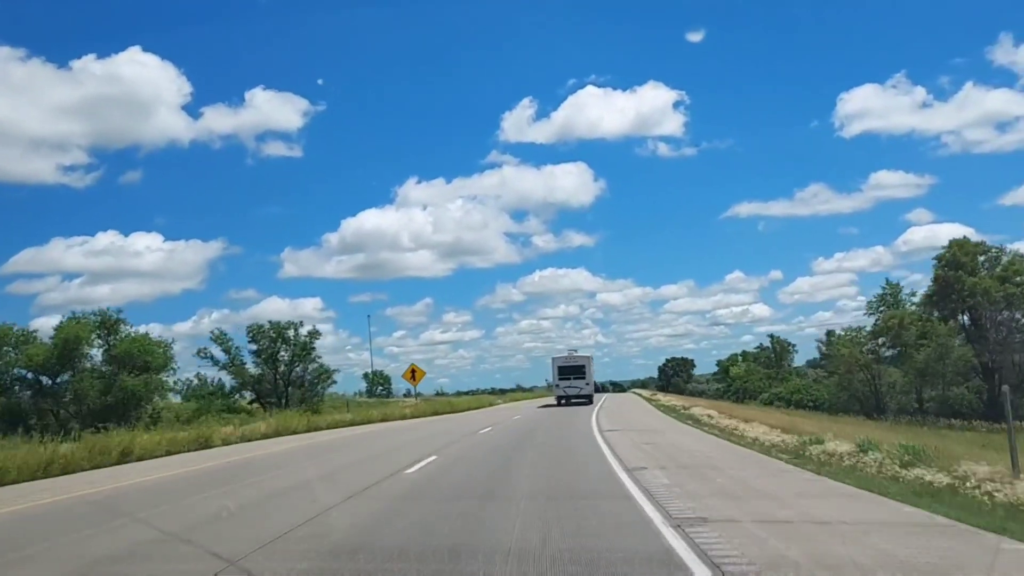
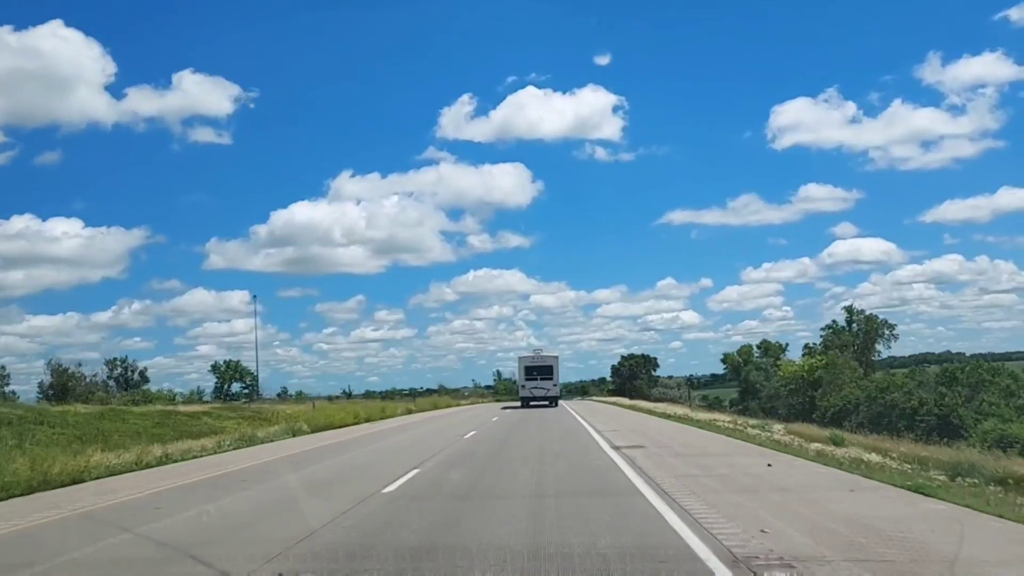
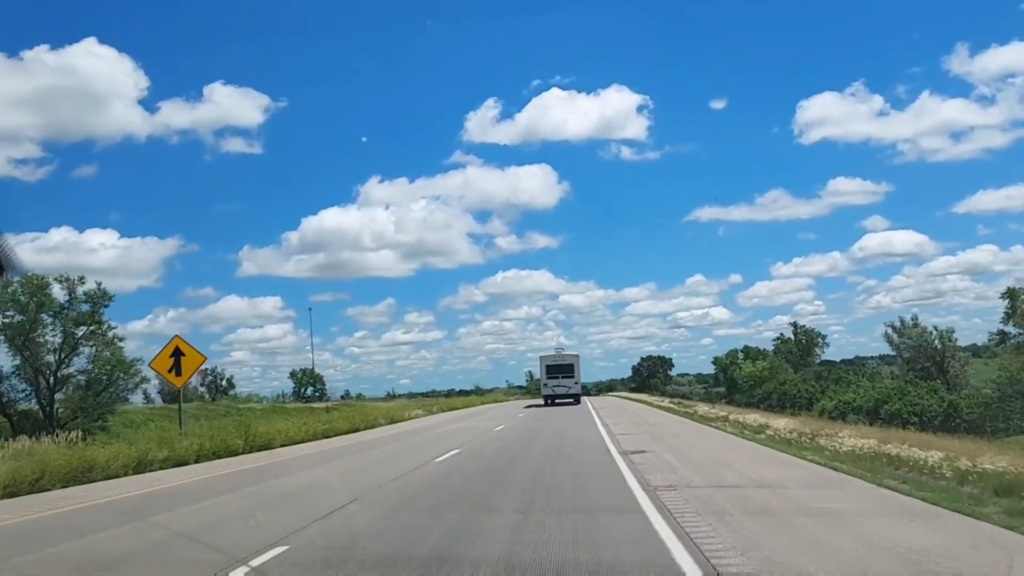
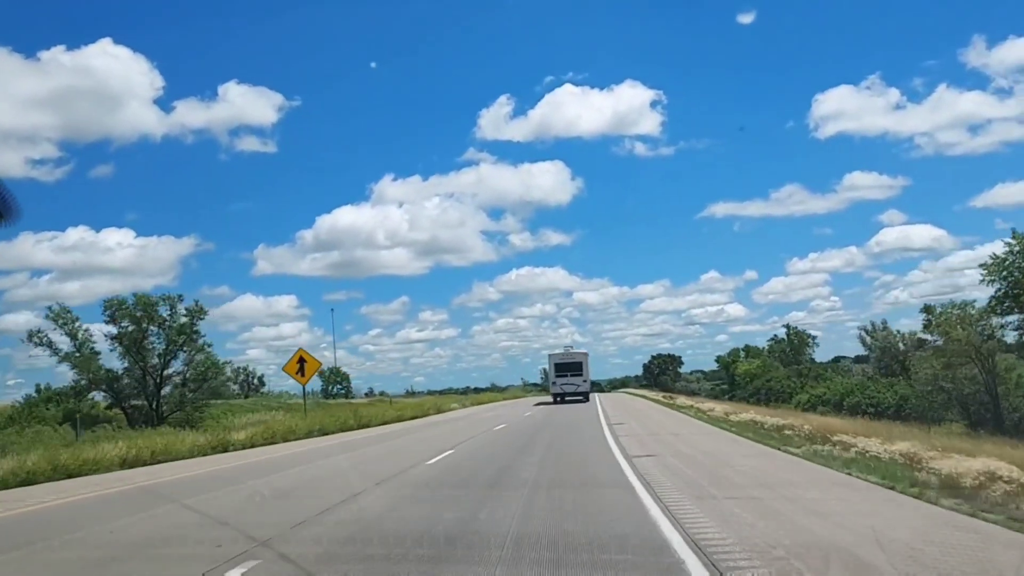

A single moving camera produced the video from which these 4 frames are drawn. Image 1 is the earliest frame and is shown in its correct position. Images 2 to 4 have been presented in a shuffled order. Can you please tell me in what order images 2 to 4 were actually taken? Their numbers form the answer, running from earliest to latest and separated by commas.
4, 3, 2
